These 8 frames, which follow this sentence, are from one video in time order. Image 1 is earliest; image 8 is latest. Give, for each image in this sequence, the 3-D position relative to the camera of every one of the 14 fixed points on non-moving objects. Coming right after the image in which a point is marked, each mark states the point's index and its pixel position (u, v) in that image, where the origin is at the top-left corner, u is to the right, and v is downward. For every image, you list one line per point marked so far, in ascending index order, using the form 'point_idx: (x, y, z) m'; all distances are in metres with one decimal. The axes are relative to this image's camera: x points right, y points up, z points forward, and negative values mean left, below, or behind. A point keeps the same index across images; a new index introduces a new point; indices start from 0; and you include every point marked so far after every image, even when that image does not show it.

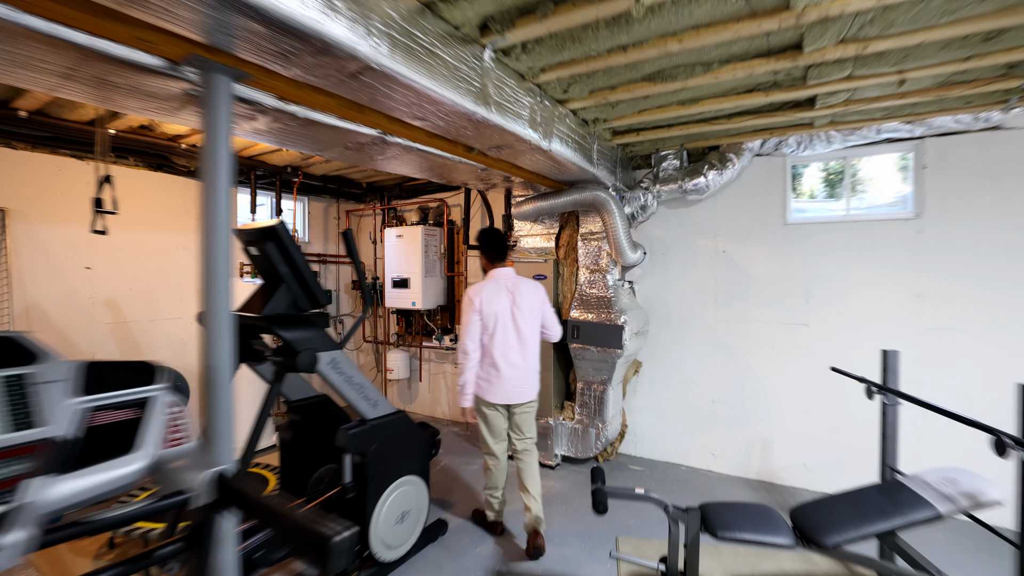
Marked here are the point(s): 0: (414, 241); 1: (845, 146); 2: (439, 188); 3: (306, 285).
0: (-0.8, +0.4, +4.1) m
1: (+2.0, +0.8, +2.8) m
2: (-0.7, +0.9, +4.4) m
3: (-0.9, 0.0, +2.0) m
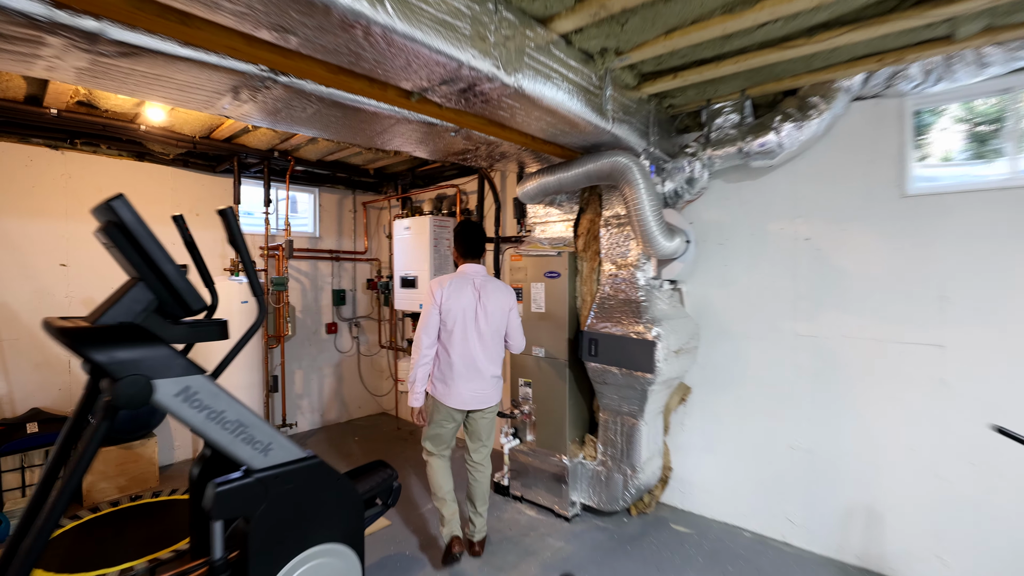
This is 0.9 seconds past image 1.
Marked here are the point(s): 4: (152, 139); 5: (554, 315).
0: (-0.7, +0.4, +3.6) m
1: (+1.9, +0.8, +1.8) m
2: (-0.5, +0.9, +3.8) m
3: (-1.0, 0.0, +1.5) m
4: (-2.1, +0.9, +2.8) m
5: (+0.2, -0.1, +2.6) m
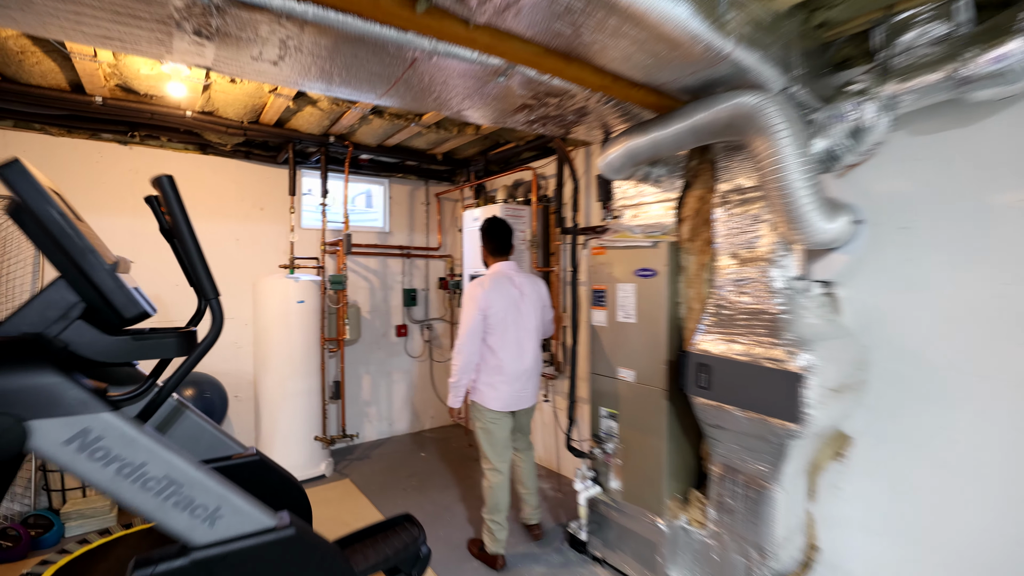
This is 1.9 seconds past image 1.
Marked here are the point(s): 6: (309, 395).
0: (-0.1, +0.4, +3.1) m
1: (+2.0, +0.8, +0.8) m
2: (+0.1, +0.9, +3.3) m
3: (-0.9, 0.0, +1.1) m
4: (-1.7, +0.9, +2.6) m
5: (+0.6, -0.2, +2.0) m
6: (-1.3, -0.7, +3.1) m
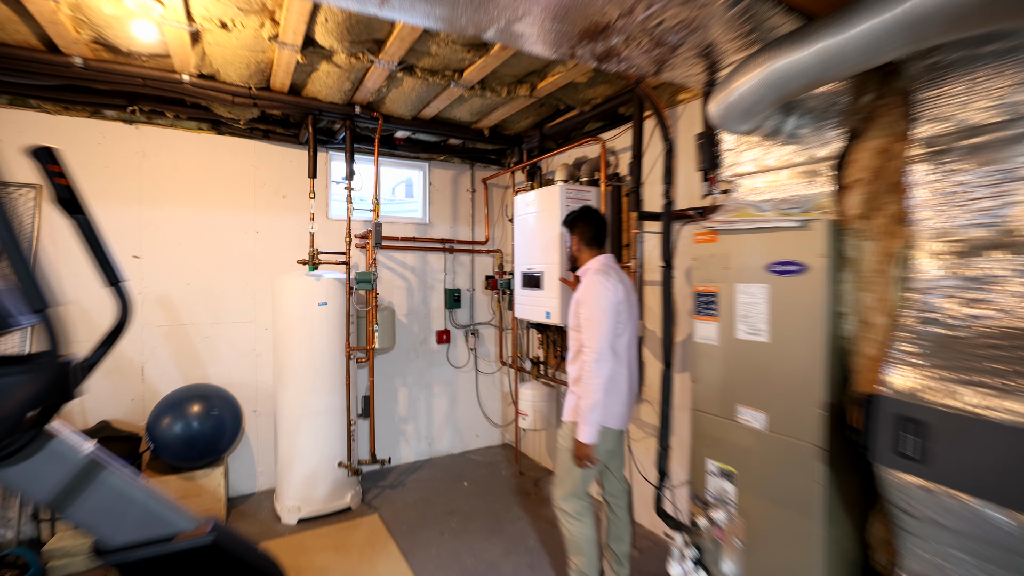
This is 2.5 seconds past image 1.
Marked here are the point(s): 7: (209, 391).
0: (+0.2, +0.4, +2.5) m
1: (+2.1, +0.8, 0.0) m
2: (+0.5, +0.9, +2.7) m
3: (-0.8, 0.0, +0.6) m
4: (-1.4, +0.9, +2.2) m
5: (+0.7, -0.2, +1.3) m
6: (-1.0, -0.7, +2.7) m
7: (-1.6, -0.6, +2.6) m
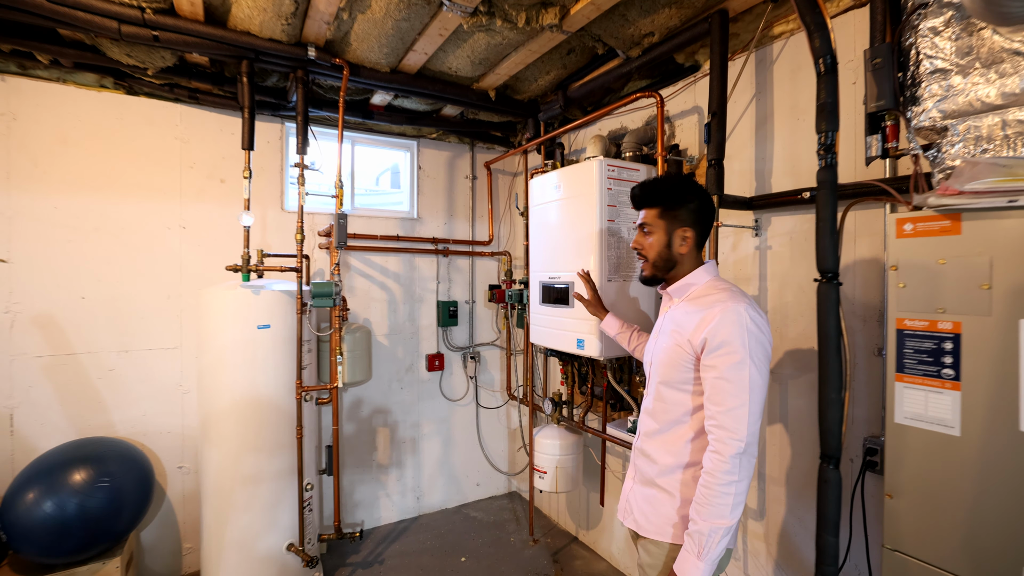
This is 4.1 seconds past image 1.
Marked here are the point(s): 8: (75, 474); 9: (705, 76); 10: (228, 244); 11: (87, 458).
0: (+0.3, +0.3, +1.8) m
1: (+2.2, +0.7, -0.7) m
2: (+0.6, +0.9, +1.9) m
3: (-0.7, 0.0, -0.1) m
4: (-1.4, +0.8, +1.5) m
5: (+0.8, -0.2, +0.6) m
6: (-0.9, -0.8, +1.9) m
7: (-1.6, -0.6, +1.8) m
8: (-1.6, -0.7, +1.7) m
9: (+0.7, +0.8, +1.8) m
10: (-1.3, +0.2, +2.2) m
11: (-1.6, -0.6, +1.8) m
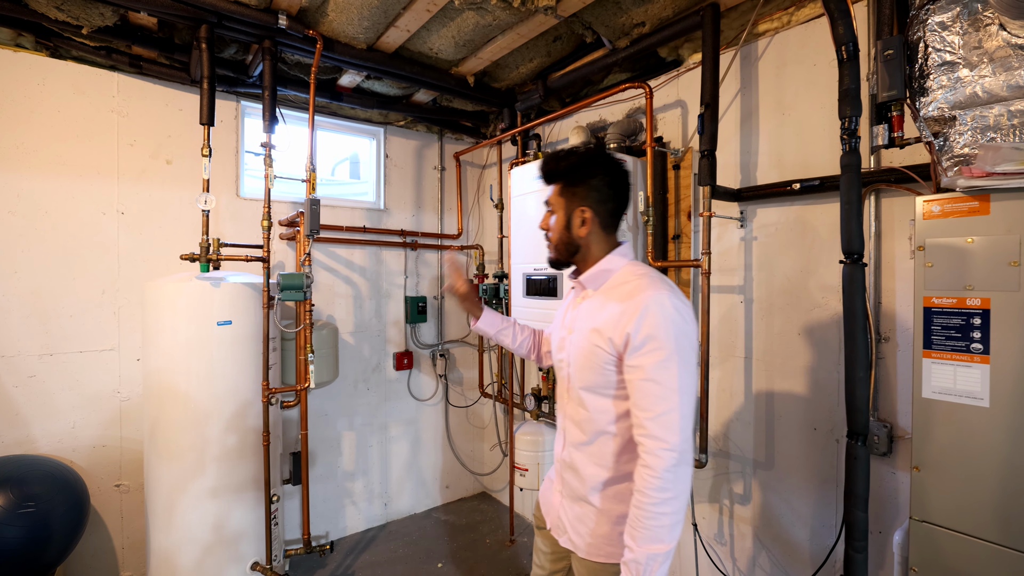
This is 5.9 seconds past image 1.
0: (+0.2, +0.4, +1.7) m
1: (+2.4, +0.8, -0.5) m
2: (+0.5, +0.9, +2.0) m
3: (-0.5, 0.0, -0.3) m
4: (-1.4, +0.9, +1.2) m
5: (+0.9, -0.2, +0.6) m
6: (-1.0, -0.7, +1.8) m
7: (-1.6, -0.6, +1.6) m
8: (-1.6, -0.6, +1.5) m
9: (+0.7, +0.8, +1.8) m
10: (-1.4, +0.2, +2.0) m
11: (-1.6, -0.6, +1.5) m
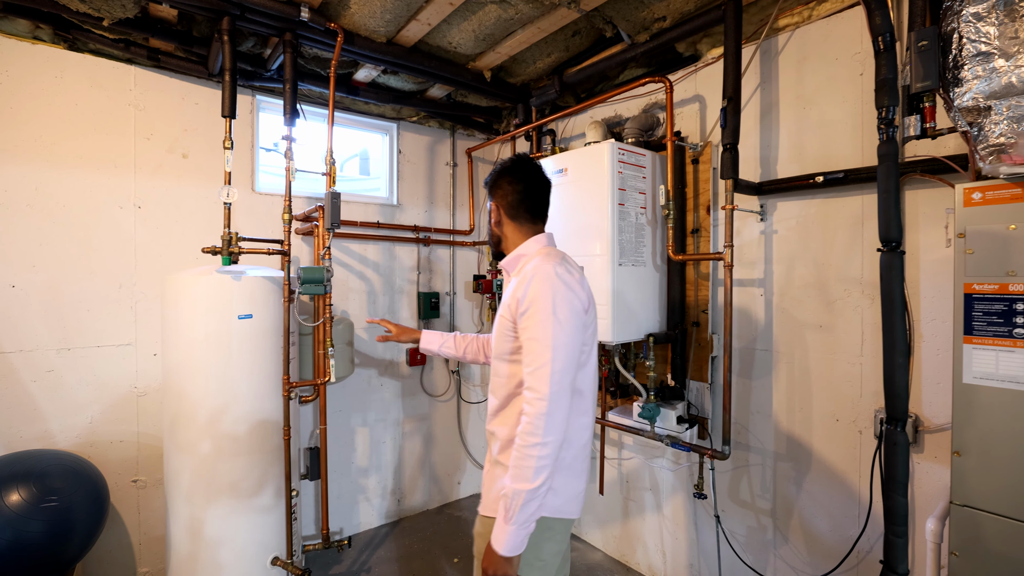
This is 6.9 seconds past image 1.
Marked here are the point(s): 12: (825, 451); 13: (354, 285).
0: (+0.3, +0.4, +1.8) m
1: (+2.5, +0.8, -0.4) m
2: (+0.6, +0.9, +2.0) m
3: (-0.4, 0.0, -0.3) m
4: (-1.3, +0.9, +1.2) m
5: (+1.0, -0.2, +0.6) m
6: (-0.9, -0.7, +1.7) m
7: (-1.5, -0.6, +1.5) m
8: (-1.5, -0.6, +1.4) m
9: (+0.7, +0.8, +1.8) m
10: (-1.3, +0.3, +2.0) m
11: (-1.5, -0.6, +1.5) m
12: (+1.0, -0.5, +1.5) m
13: (-0.8, 0.0, +2.4) m
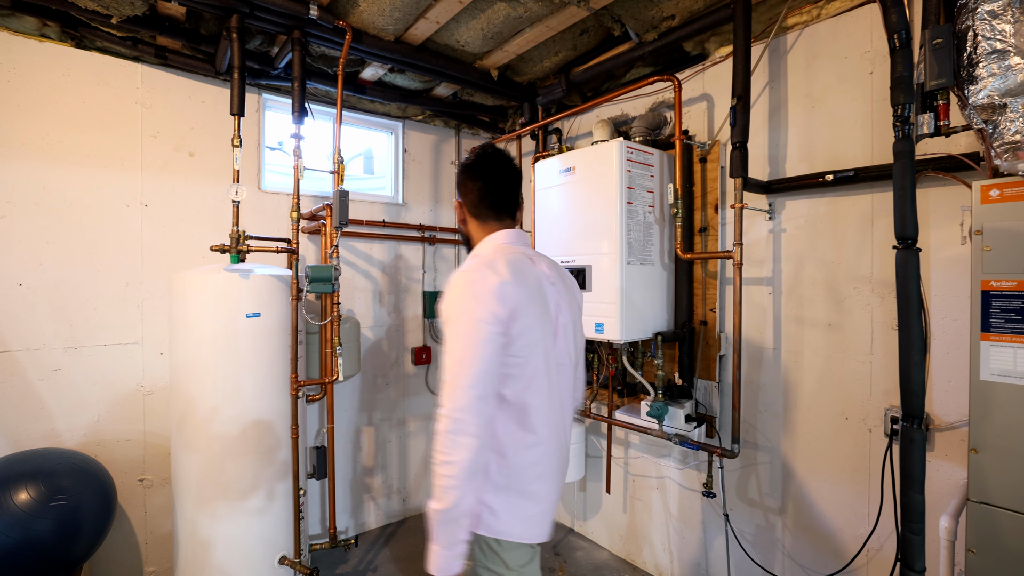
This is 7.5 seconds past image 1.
0: (+0.3, +0.4, +1.8) m
1: (+2.6, +0.8, -0.4) m
2: (+0.6, +0.9, +2.0) m
3: (-0.4, 0.0, -0.3) m
4: (-1.2, +0.9, +1.2) m
5: (+1.0, -0.1, +0.6) m
6: (-0.9, -0.7, +1.7) m
7: (-1.5, -0.6, +1.5) m
8: (-1.5, -0.6, +1.4) m
9: (+0.8, +0.9, +1.8) m
10: (-1.3, +0.3, +2.0) m
11: (-1.5, -0.6, +1.5) m
12: (+1.0, -0.5, +1.5) m
13: (-0.8, 0.0, +2.4) m
